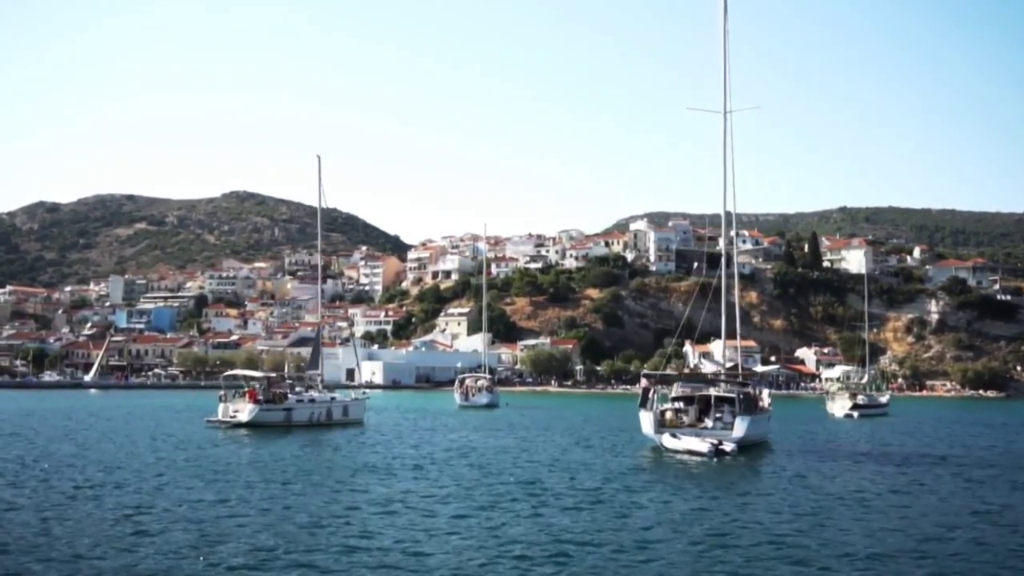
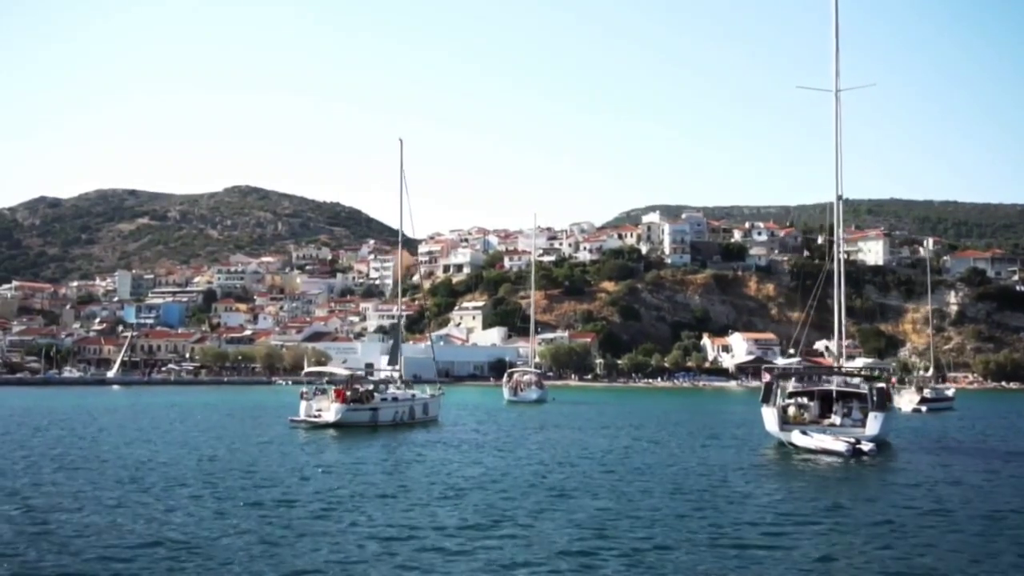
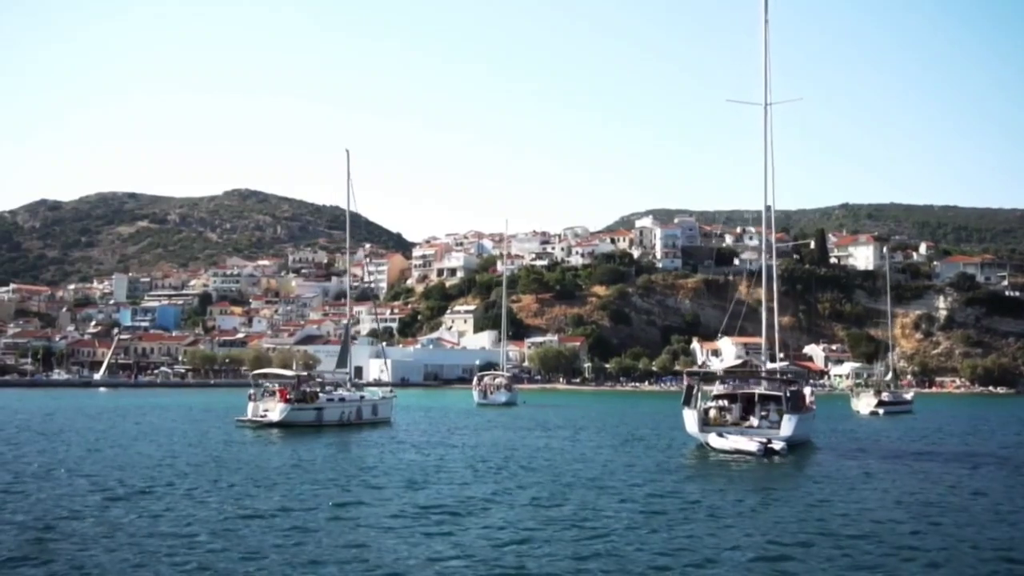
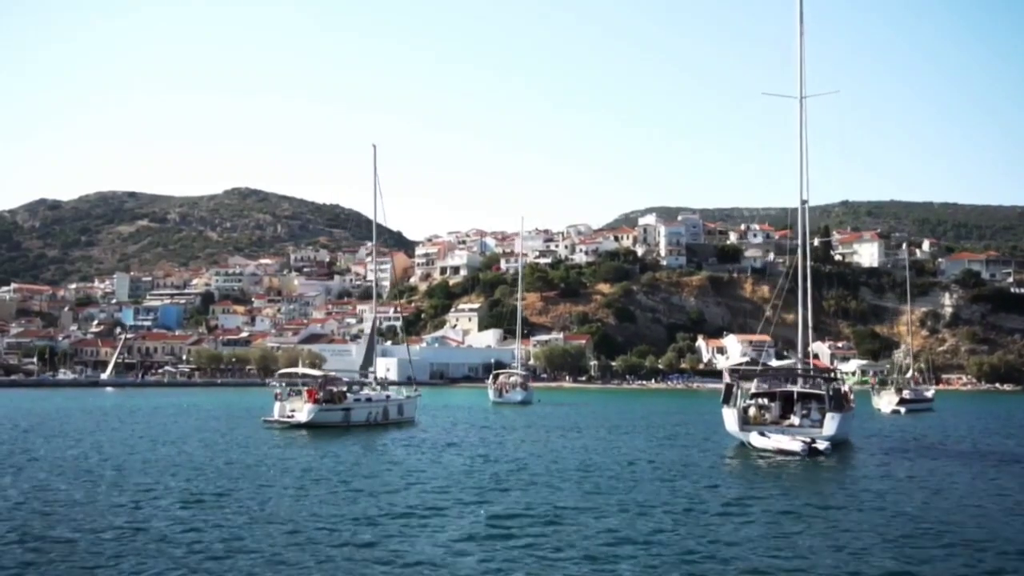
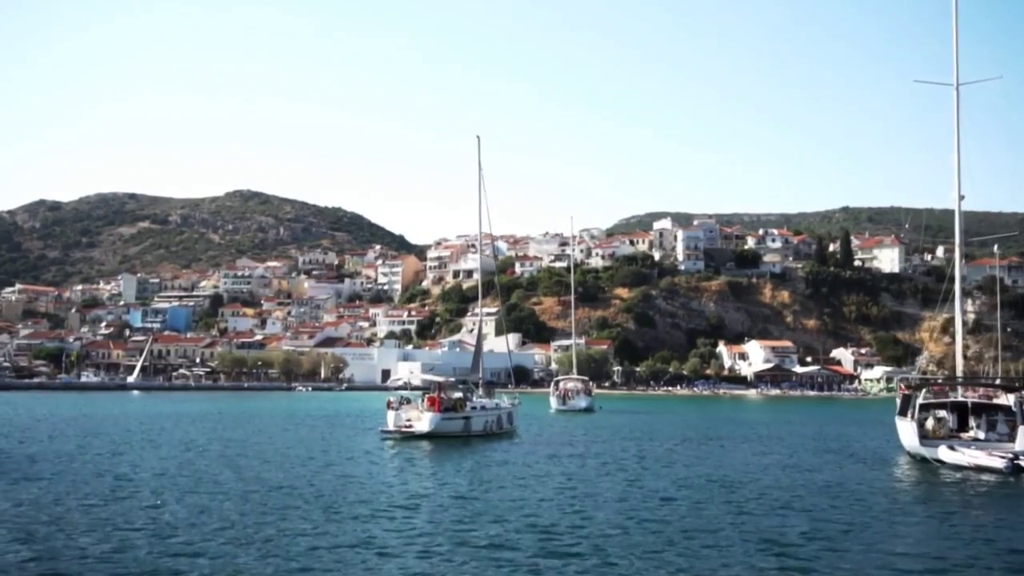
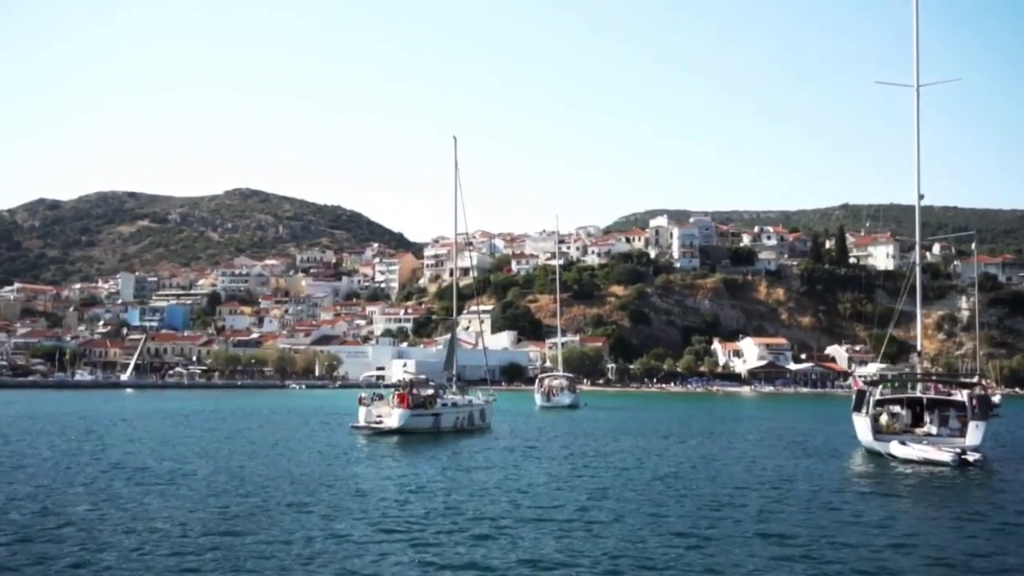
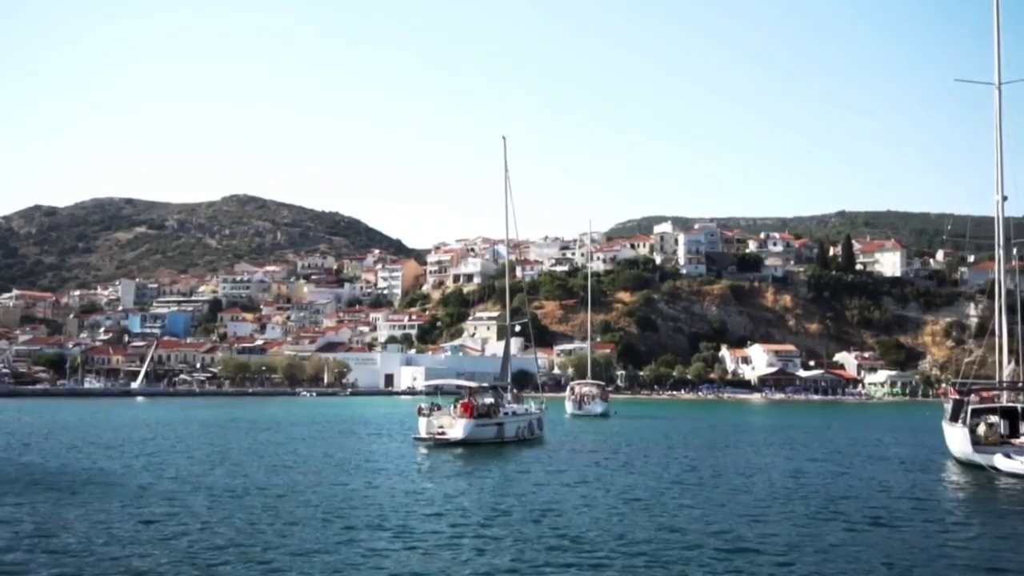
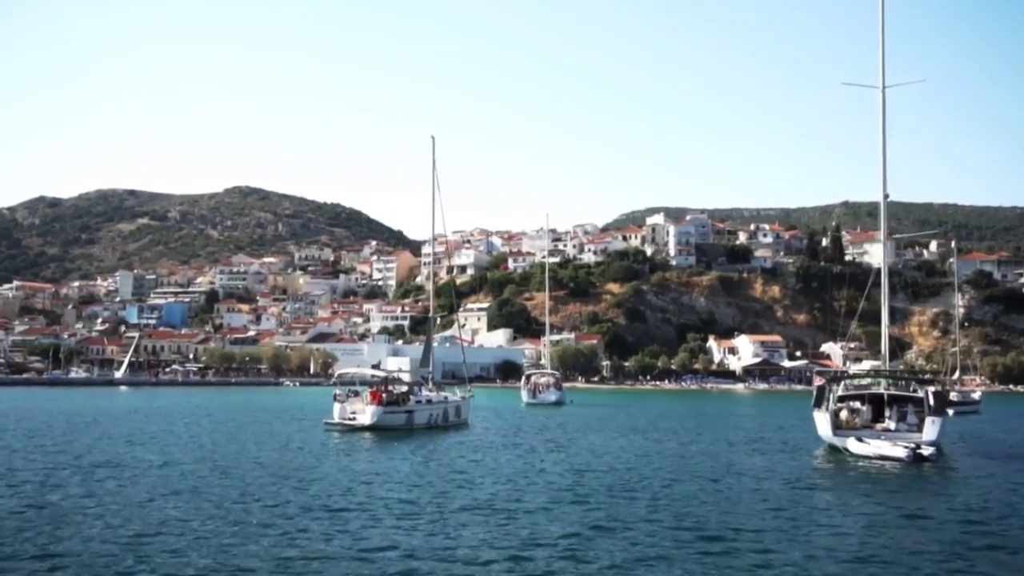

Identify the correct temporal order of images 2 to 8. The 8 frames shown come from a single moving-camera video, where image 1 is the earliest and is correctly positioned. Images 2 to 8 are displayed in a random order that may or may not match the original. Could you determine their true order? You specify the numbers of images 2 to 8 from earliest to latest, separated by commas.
3, 4, 2, 8, 6, 5, 7
